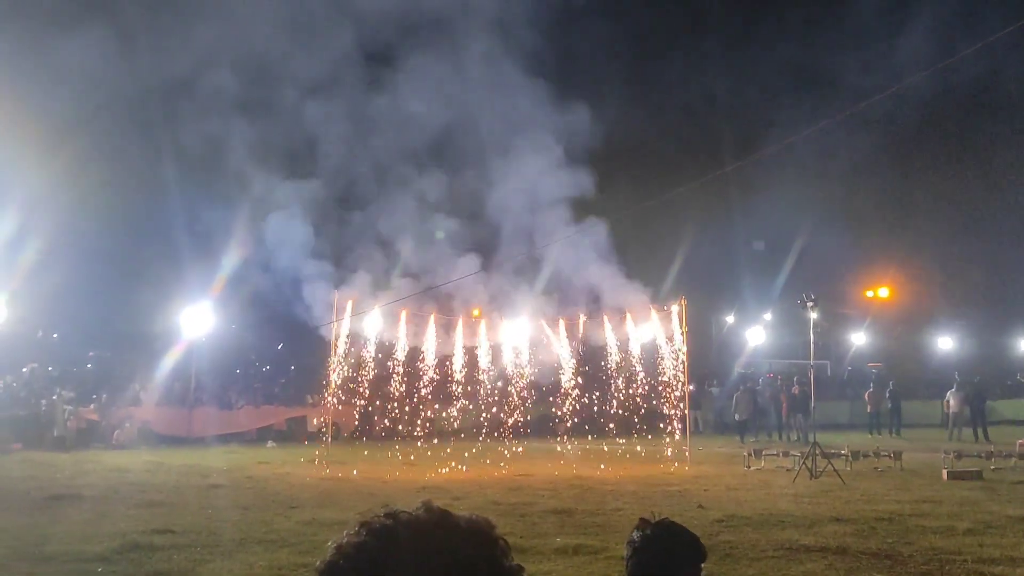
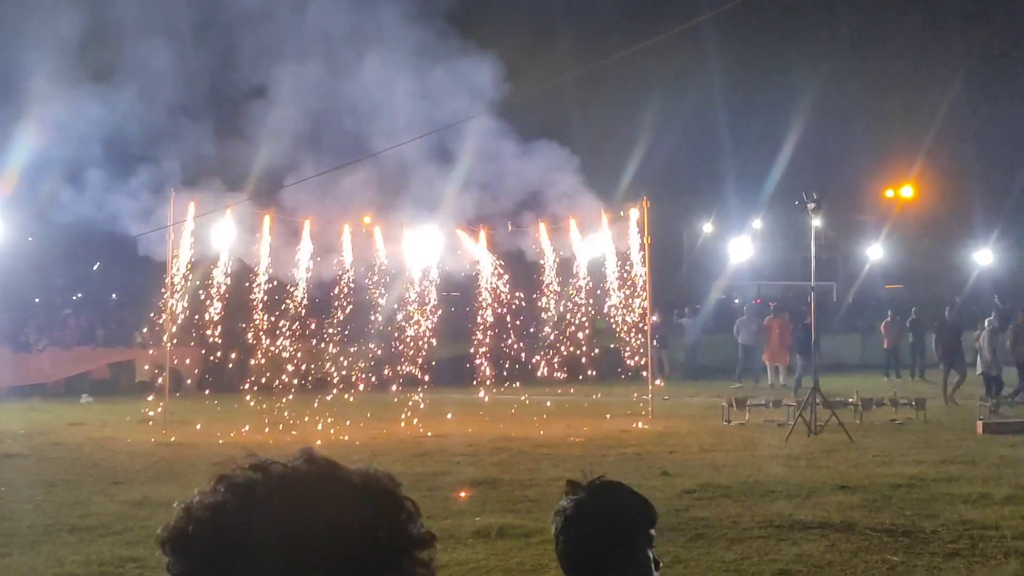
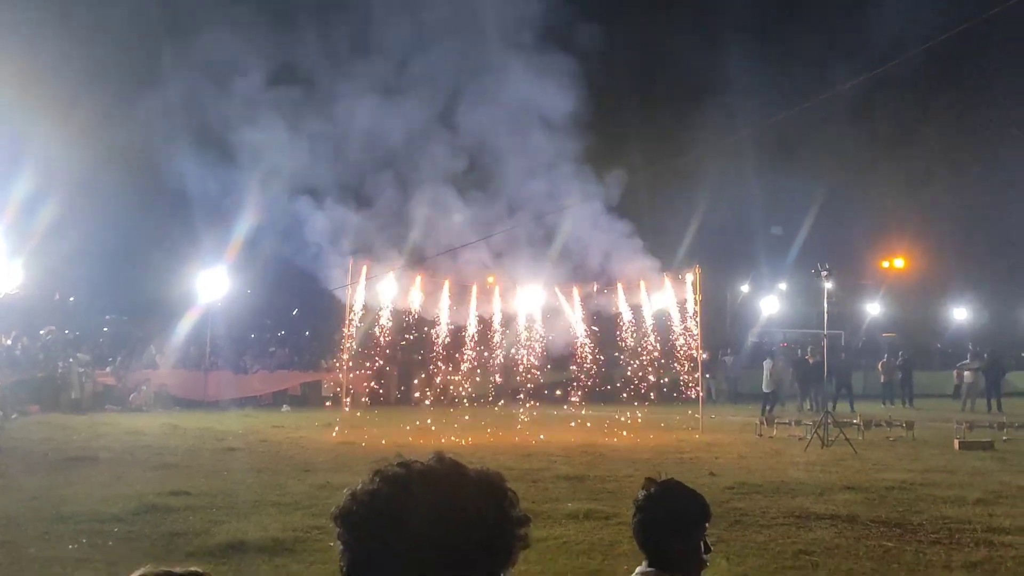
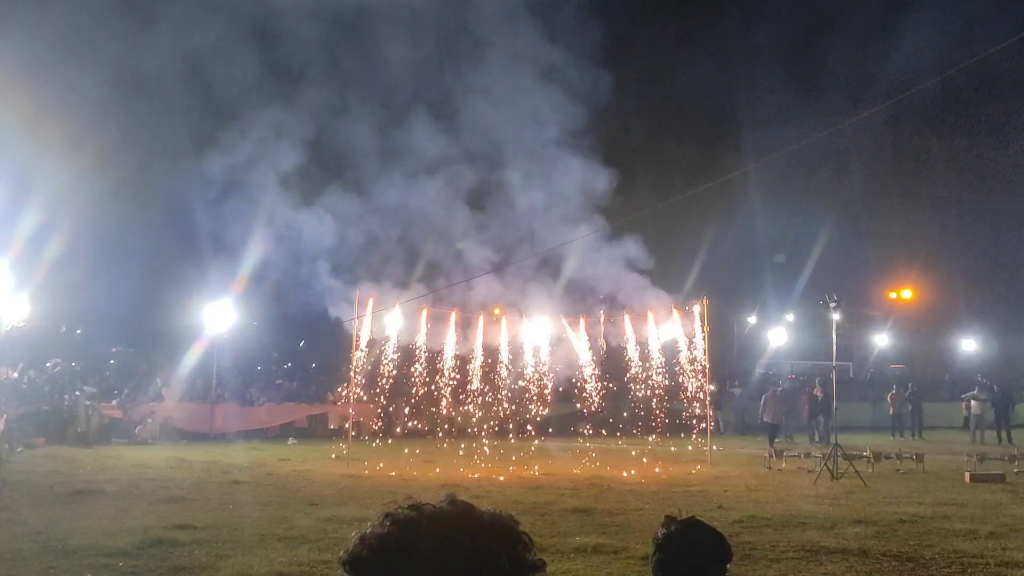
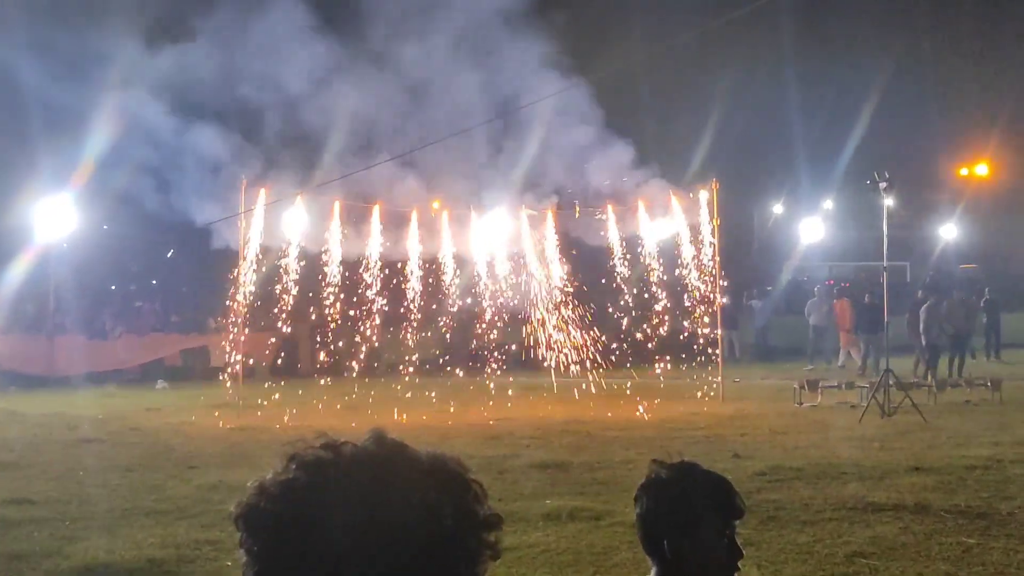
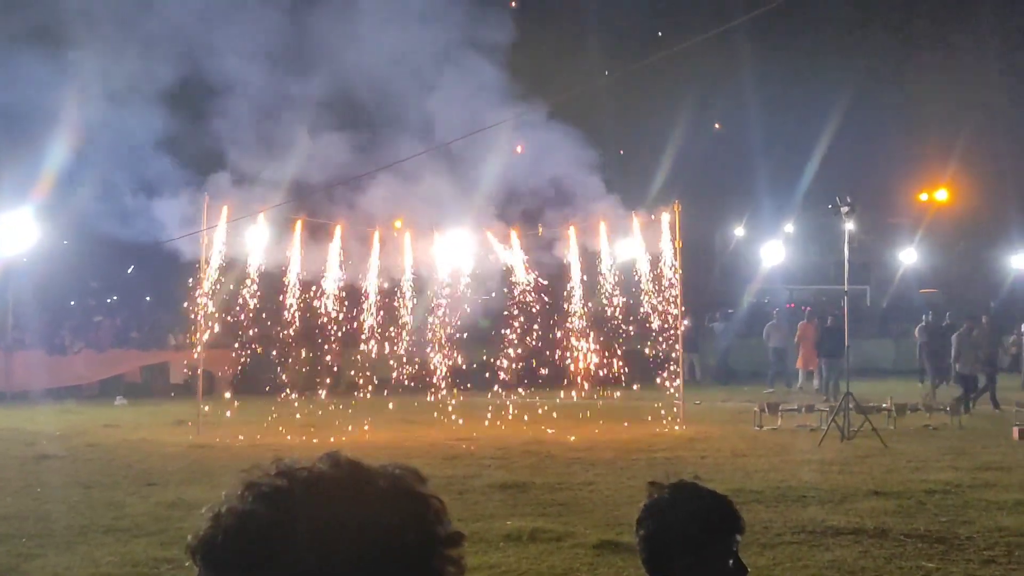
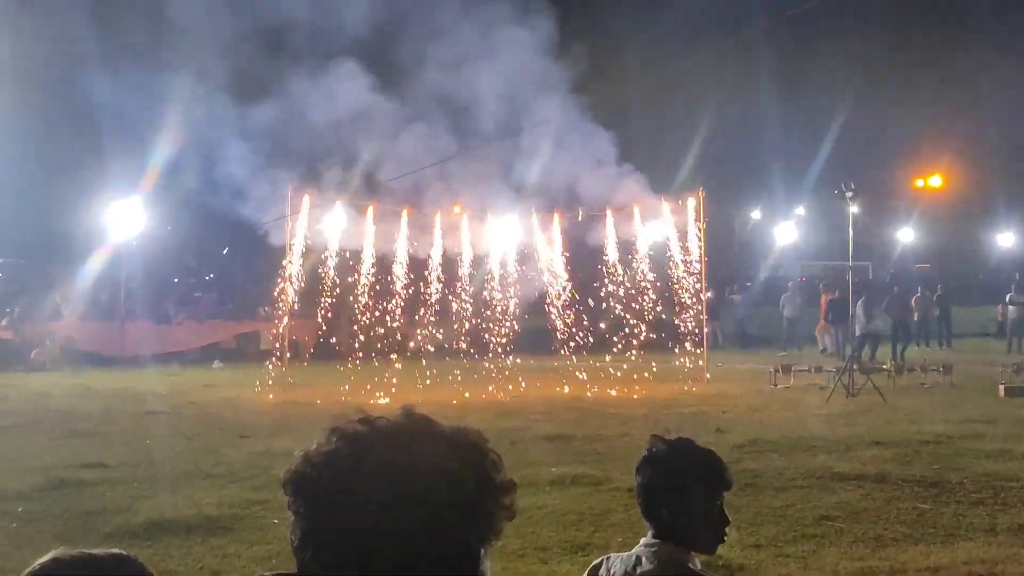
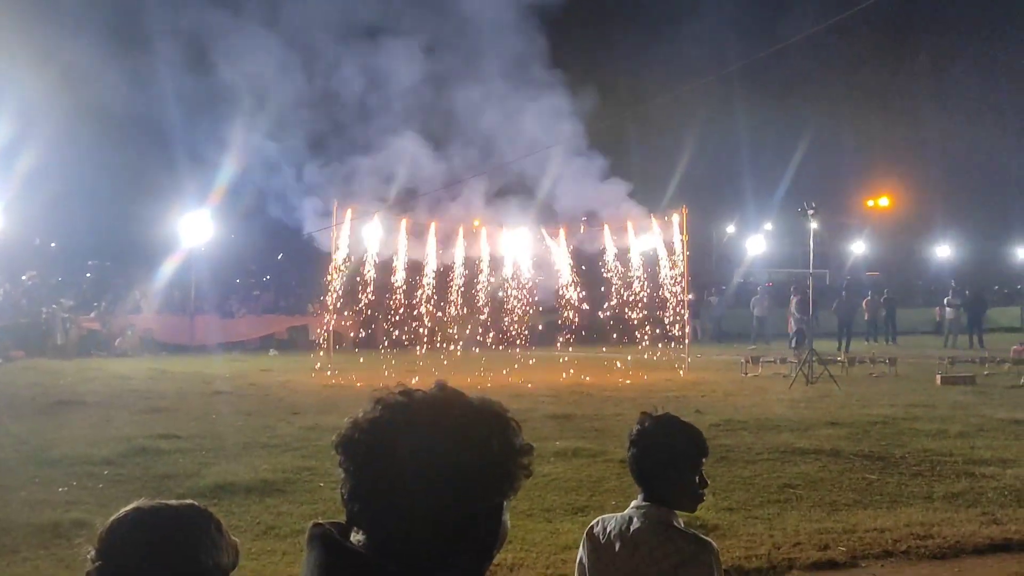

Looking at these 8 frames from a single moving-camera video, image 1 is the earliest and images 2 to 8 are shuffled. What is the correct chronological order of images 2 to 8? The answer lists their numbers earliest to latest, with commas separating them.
4, 3, 8, 7, 5, 6, 2
